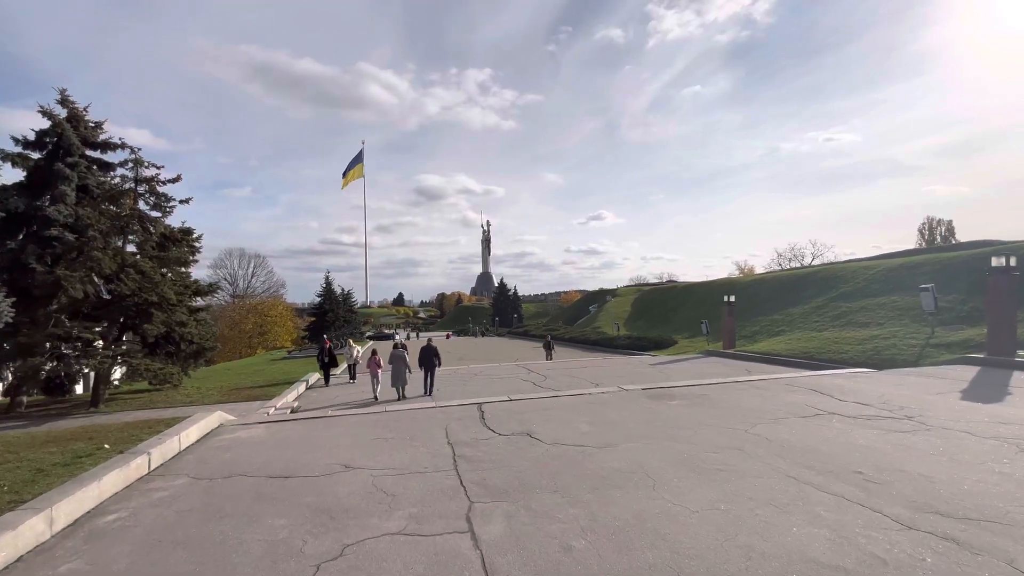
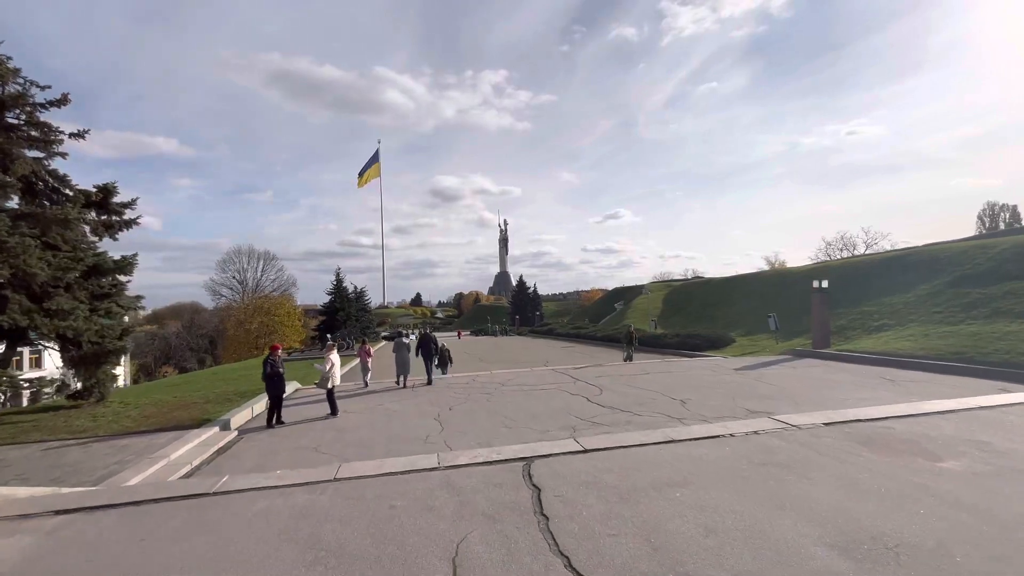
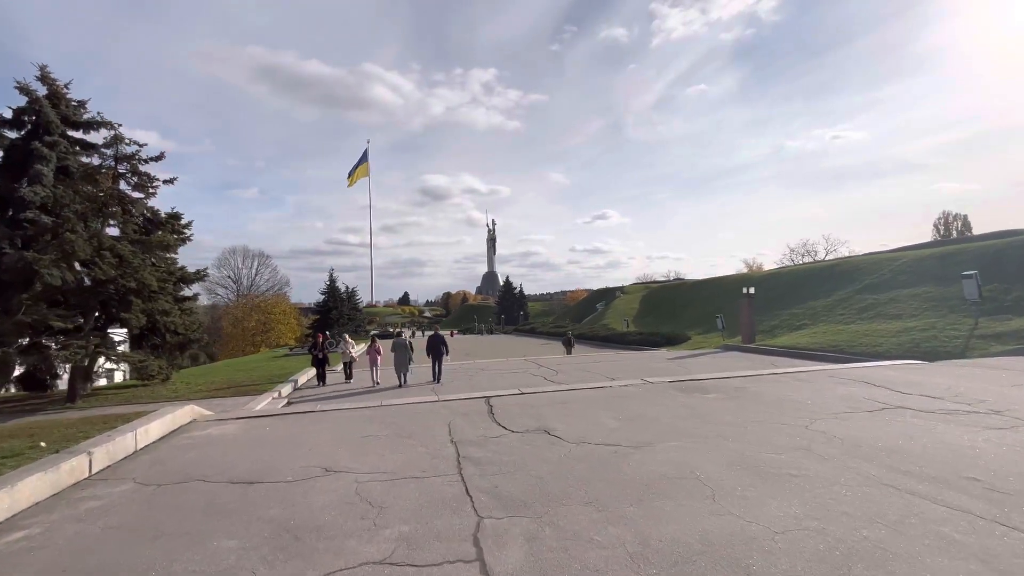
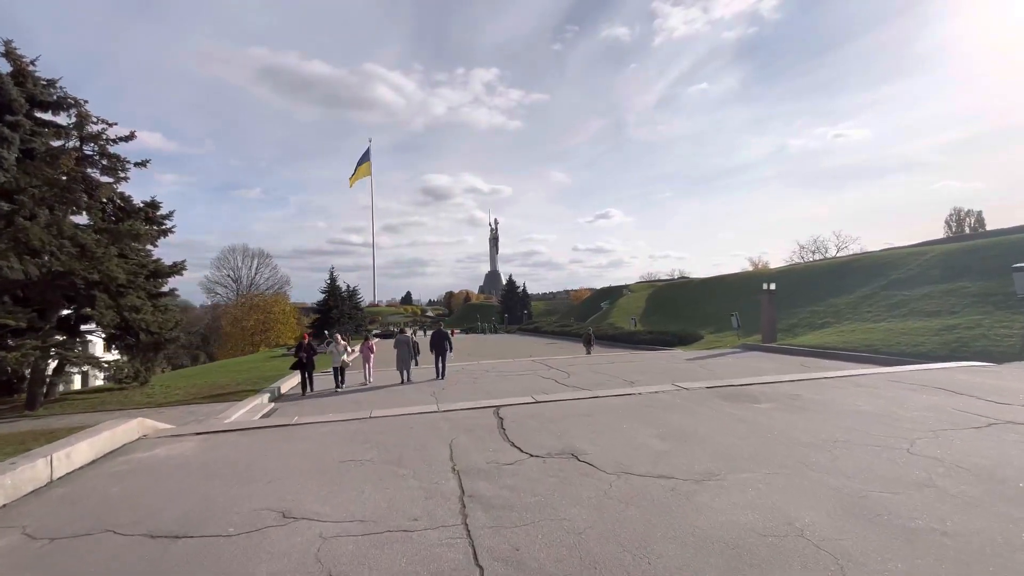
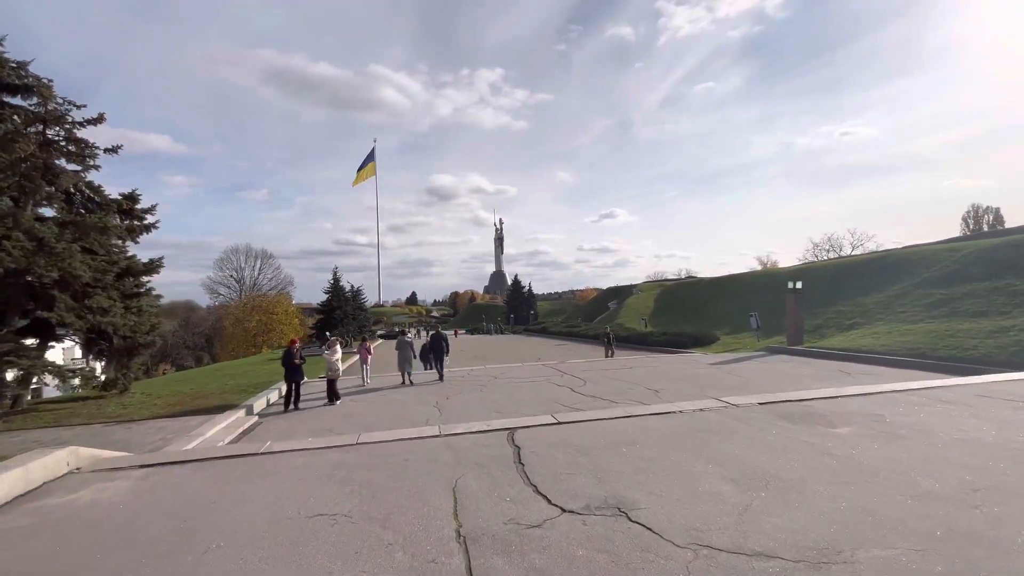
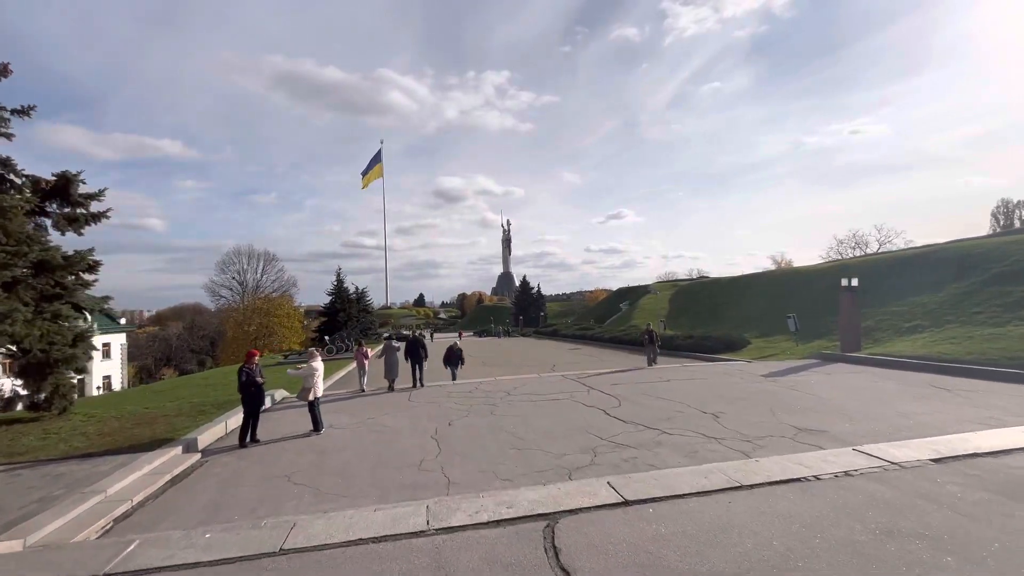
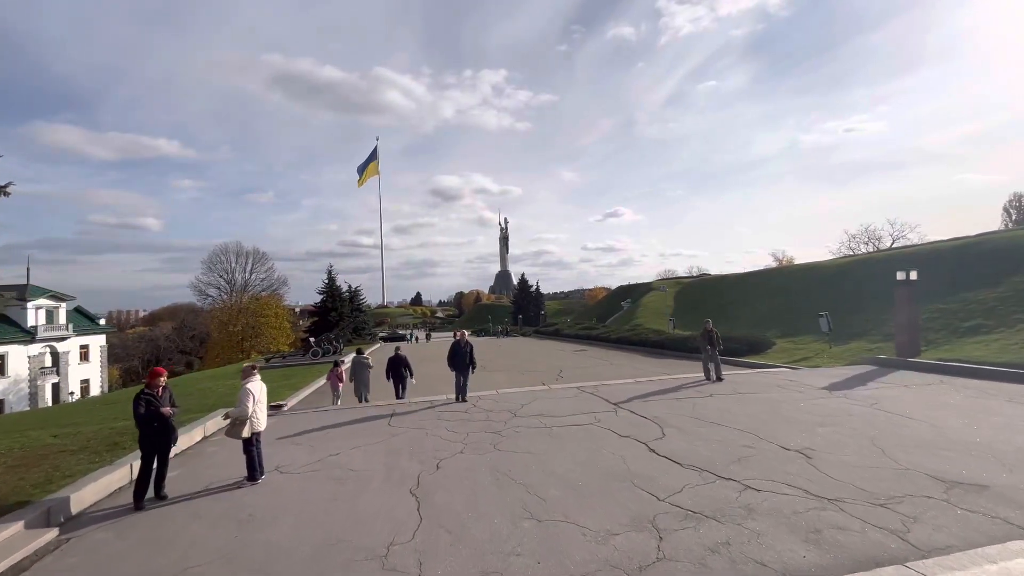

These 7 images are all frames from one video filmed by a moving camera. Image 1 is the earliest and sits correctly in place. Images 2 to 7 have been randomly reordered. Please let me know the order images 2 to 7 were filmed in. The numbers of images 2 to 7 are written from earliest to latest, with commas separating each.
3, 4, 5, 2, 6, 7
